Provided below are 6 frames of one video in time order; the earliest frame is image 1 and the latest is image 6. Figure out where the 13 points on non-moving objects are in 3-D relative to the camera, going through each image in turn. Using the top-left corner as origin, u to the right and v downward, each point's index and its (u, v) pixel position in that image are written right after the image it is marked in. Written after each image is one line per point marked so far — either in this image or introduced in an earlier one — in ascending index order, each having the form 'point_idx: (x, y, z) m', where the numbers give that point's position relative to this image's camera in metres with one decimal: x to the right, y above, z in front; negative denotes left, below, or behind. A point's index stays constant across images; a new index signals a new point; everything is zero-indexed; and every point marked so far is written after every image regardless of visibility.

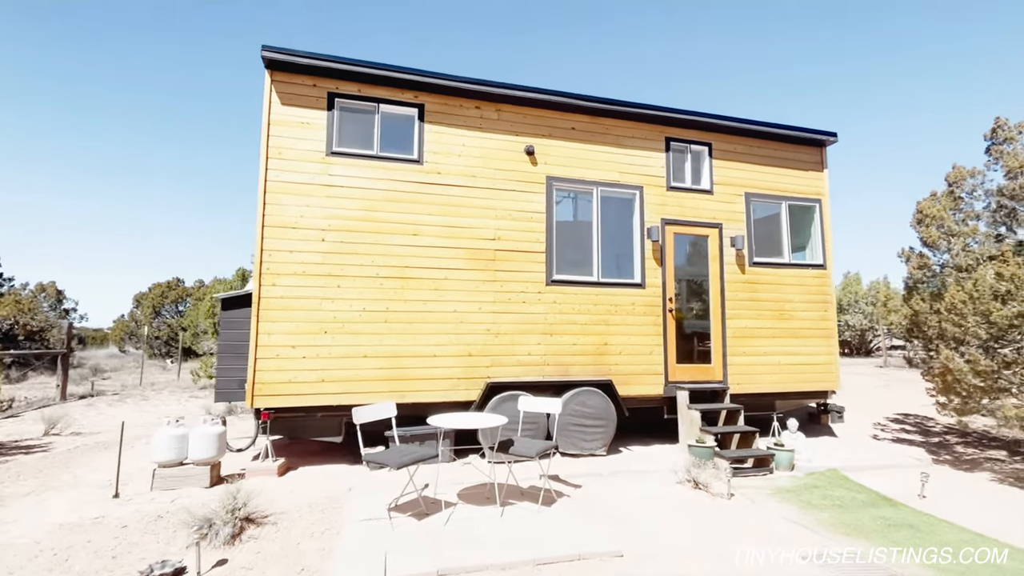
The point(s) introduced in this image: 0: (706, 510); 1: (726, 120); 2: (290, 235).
0: (+2.1, -2.3, +4.8) m
1: (+3.6, +2.8, +7.5) m
2: (-2.7, +0.6, +5.4) m
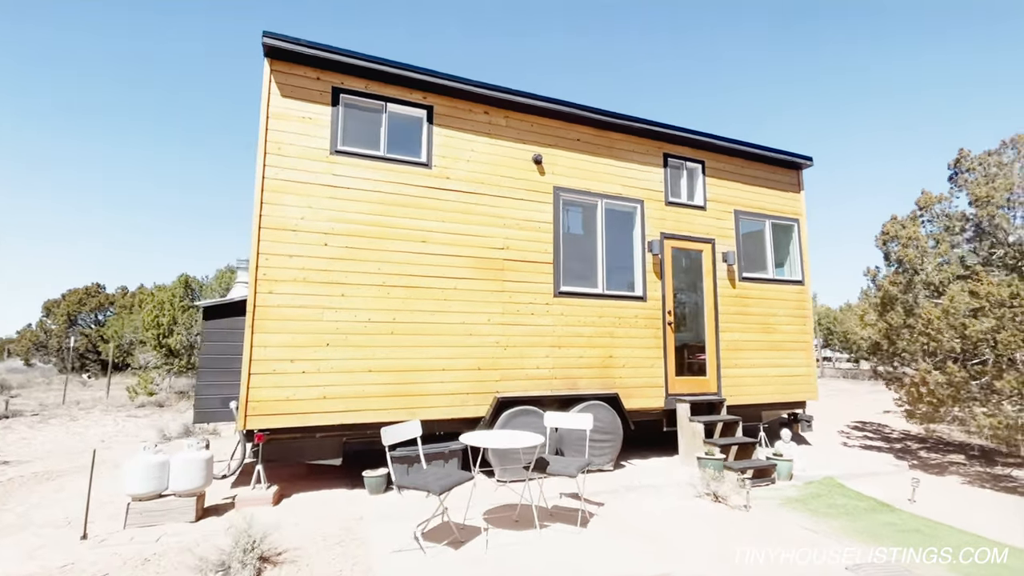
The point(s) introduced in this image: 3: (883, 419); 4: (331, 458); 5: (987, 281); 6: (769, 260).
0: (+2.3, -2.5, +4.8) m
1: (+3.6, +2.6, +7.8) m
2: (-2.5, +0.5, +5.0) m
3: (+9.0, -3.2, +10.8) m
4: (-2.1, -1.9, +5.1) m
5: (+6.6, +0.1, +6.1) m
6: (+4.8, +0.5, +8.2) m
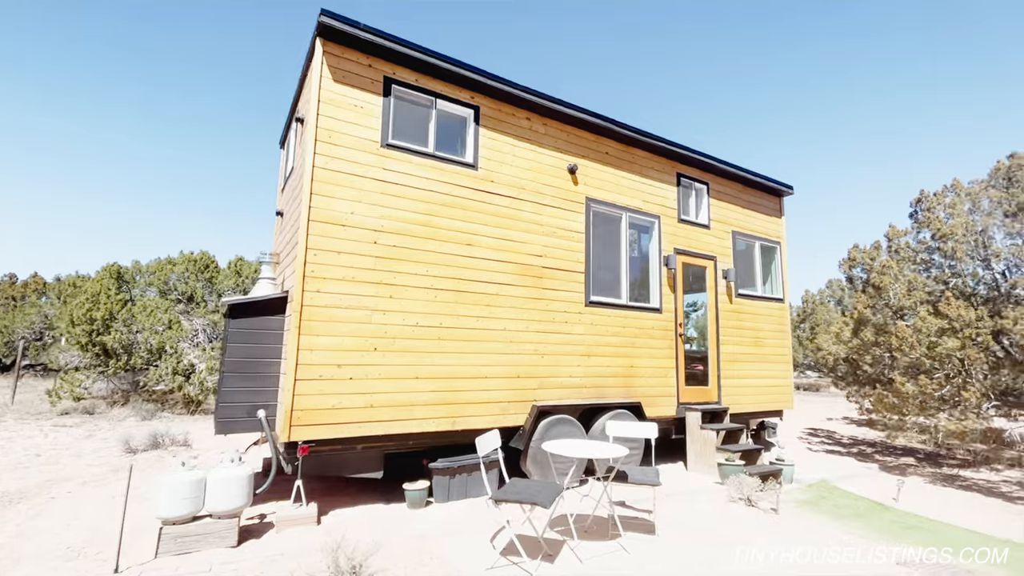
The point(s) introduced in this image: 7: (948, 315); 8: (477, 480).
0: (+2.9, -2.7, +5.1) m
1: (+3.9, +2.3, +8.3) m
2: (-1.8, +0.6, +4.6) m
3: (+8.6, -3.7, +12.0) m
4: (-1.5, -1.9, +4.7) m
5: (+7.0, -0.3, +7.0) m
6: (+4.9, +0.2, +8.8) m
7: (+7.1, -0.4, +7.1) m
8: (-0.4, -2.2, +5.2) m
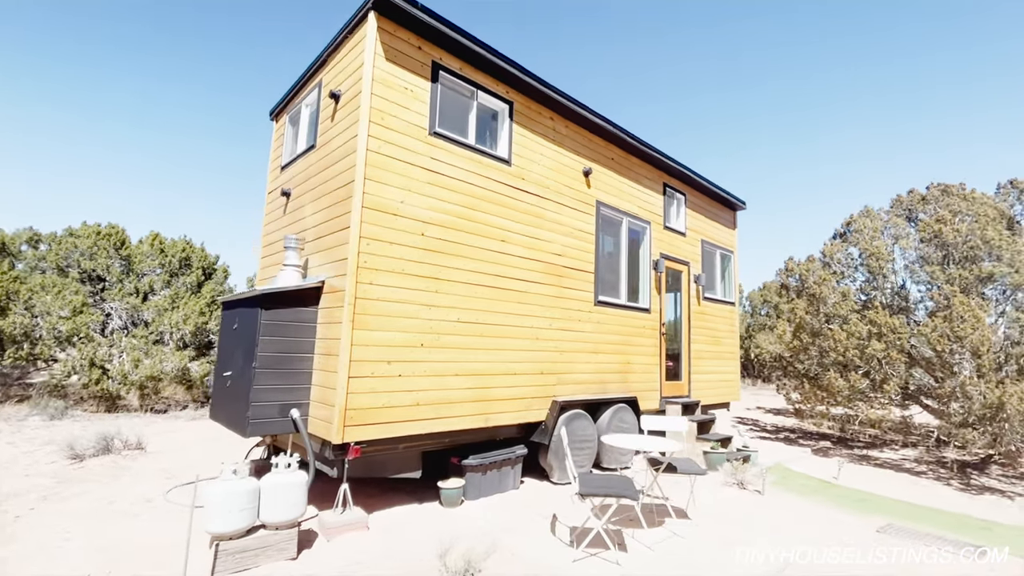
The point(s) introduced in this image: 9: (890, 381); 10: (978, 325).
0: (+3.1, -2.8, +5.7) m
1: (+3.8, +2.2, +9.0) m
2: (-1.2, +0.6, +4.4) m
3: (+7.4, -3.9, +13.6) m
4: (-1.0, -1.9, +4.6) m
5: (+6.9, -0.5, +8.4) m
6: (+4.5, +0.1, +9.8) m
7: (+7.0, -0.7, +8.5) m
8: (-0.1, -2.2, +5.3) m
9: (+7.0, -1.7, +8.3) m
10: (+7.6, -0.6, +7.2) m
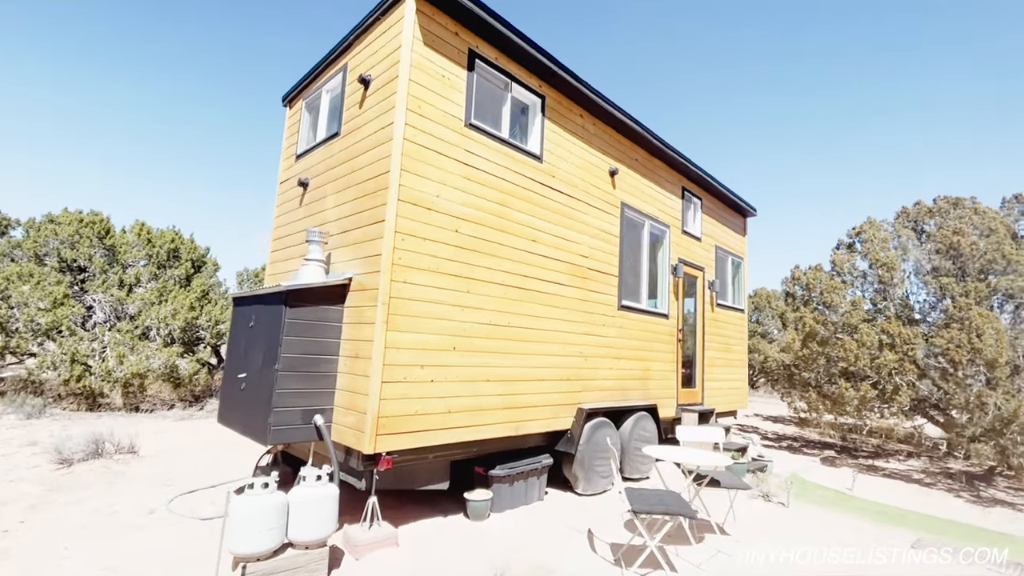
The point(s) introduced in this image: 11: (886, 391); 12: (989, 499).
0: (+3.4, -2.8, +5.6) m
1: (+4.0, +2.1, +8.9) m
2: (-0.8, +0.6, +4.1) m
3: (+7.4, -4.1, +13.6) m
4: (-0.7, -1.9, +4.3) m
5: (+7.2, -0.7, +8.4) m
6: (+4.7, 0.0, +9.7) m
7: (+7.2, -0.9, +8.5) m
8: (+0.2, -2.2, +5.0) m
9: (+7.2, -1.9, +8.3) m
10: (+7.9, -0.8, +7.3) m
11: (+7.1, -2.0, +8.5) m
12: (+7.7, -3.4, +7.2) m
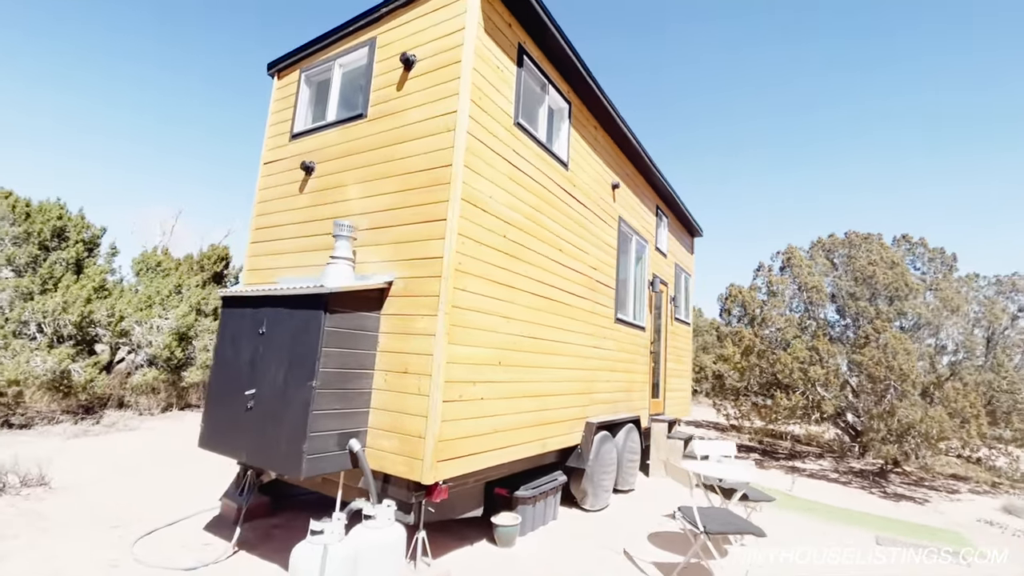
0: (+3.4, -3.1, +6.0) m
1: (+3.5, +1.8, +9.5) m
2: (-0.3, +0.6, +3.7) m
3: (+5.6, -4.6, +14.7) m
4: (-0.3, -1.9, +3.9) m
5: (+6.6, -1.2, +9.6) m
6: (+4.0, -0.4, +10.4) m
7: (+6.6, -1.3, +9.6) m
8: (+0.4, -2.3, +4.8) m
9: (+6.6, -2.4, +9.4) m
10: (+7.5, -1.3, +8.6) m
11: (+6.5, -2.4, +9.6) m
12: (+7.2, -3.9, +8.4) m
